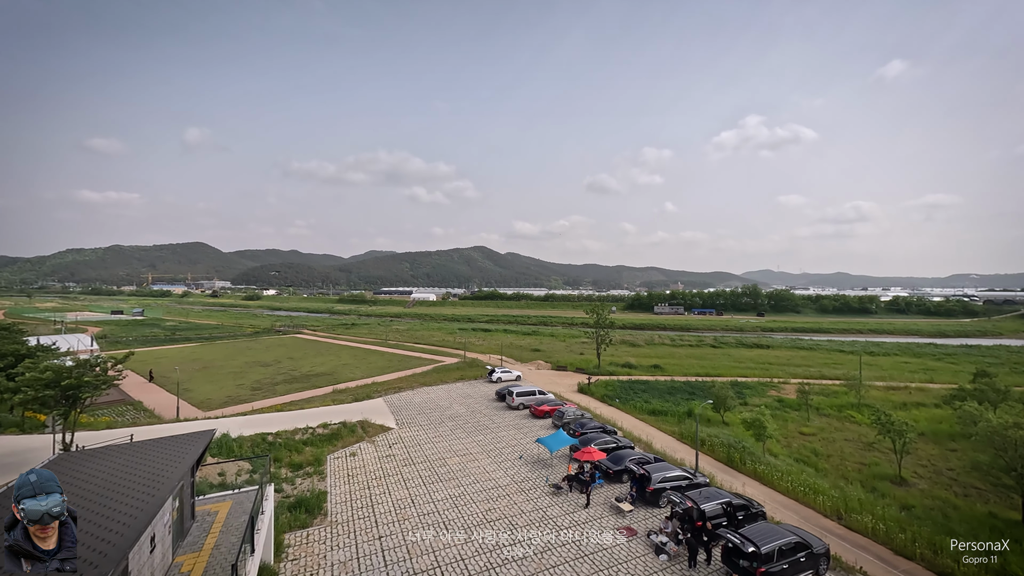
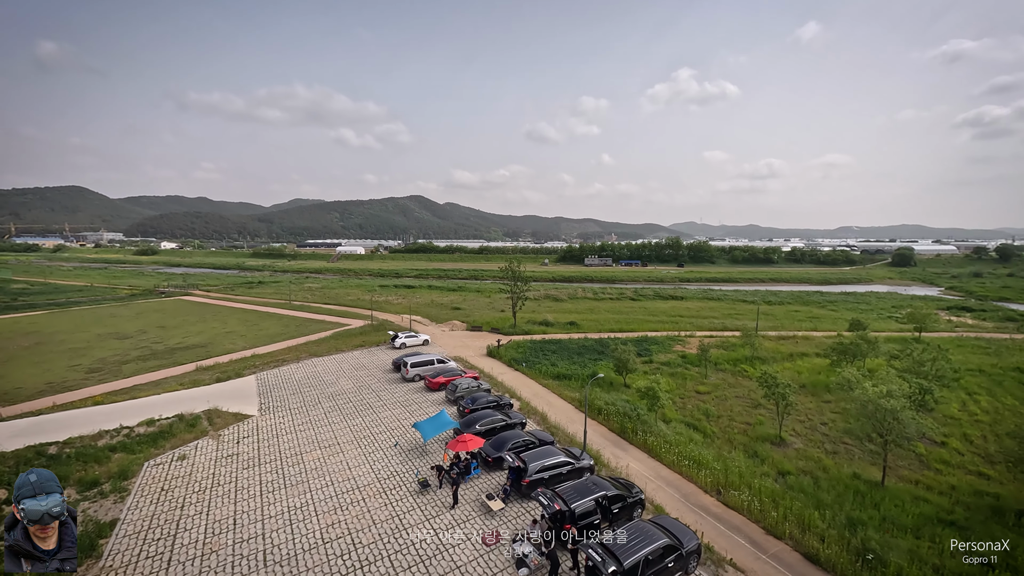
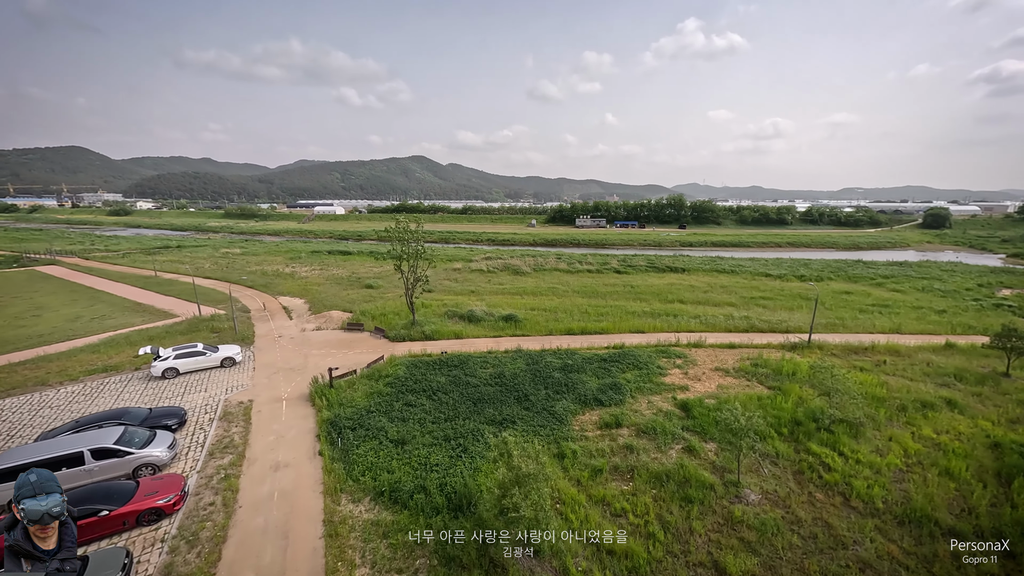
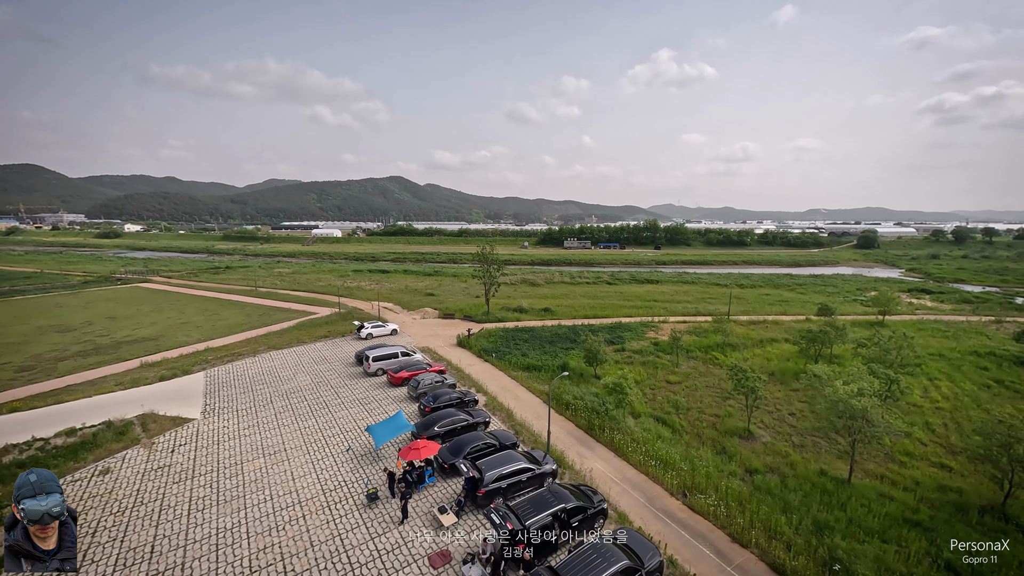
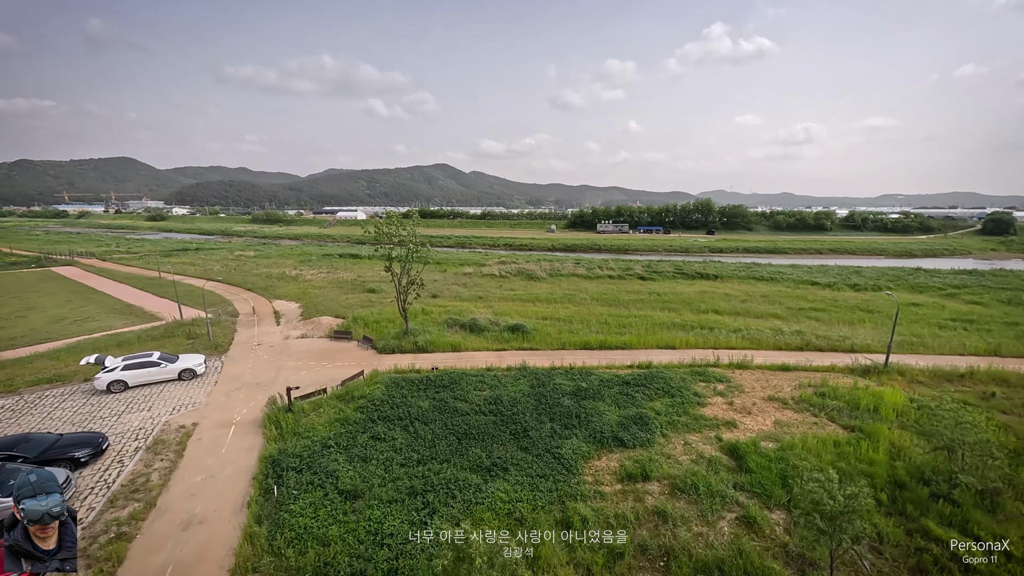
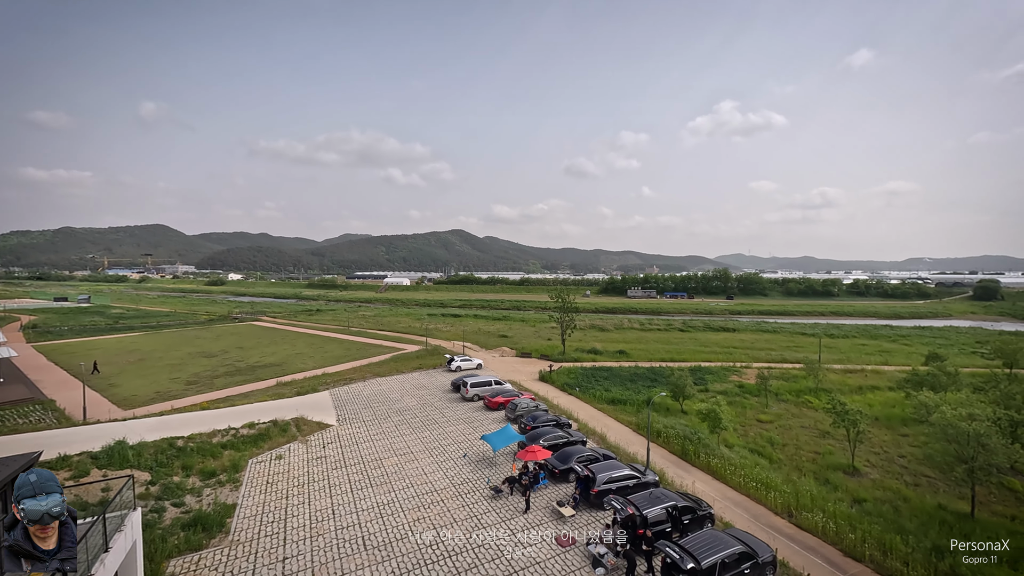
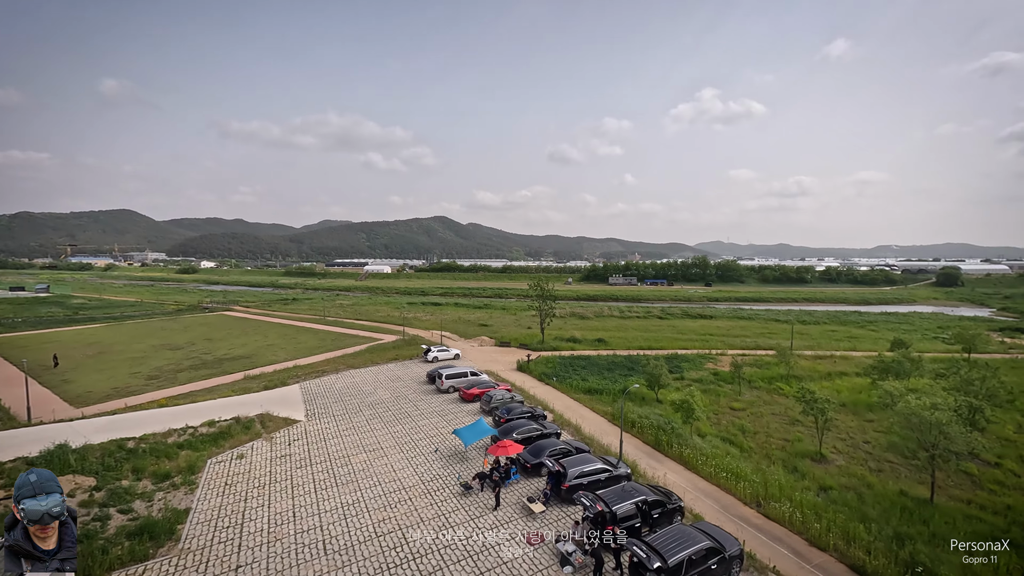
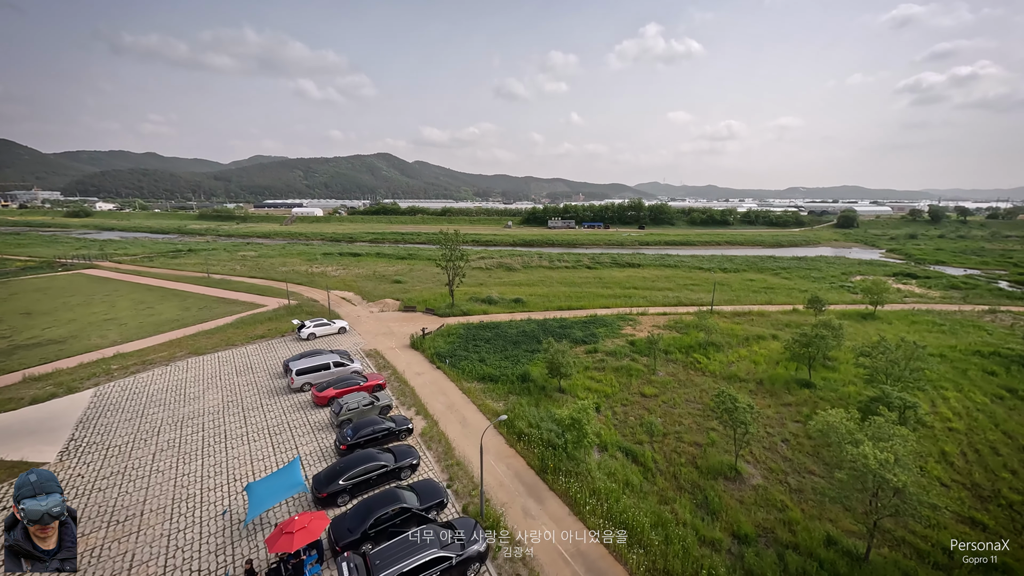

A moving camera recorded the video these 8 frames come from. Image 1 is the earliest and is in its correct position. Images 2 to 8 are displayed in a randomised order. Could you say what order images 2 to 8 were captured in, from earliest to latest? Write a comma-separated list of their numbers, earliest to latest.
6, 7, 2, 4, 8, 3, 5
